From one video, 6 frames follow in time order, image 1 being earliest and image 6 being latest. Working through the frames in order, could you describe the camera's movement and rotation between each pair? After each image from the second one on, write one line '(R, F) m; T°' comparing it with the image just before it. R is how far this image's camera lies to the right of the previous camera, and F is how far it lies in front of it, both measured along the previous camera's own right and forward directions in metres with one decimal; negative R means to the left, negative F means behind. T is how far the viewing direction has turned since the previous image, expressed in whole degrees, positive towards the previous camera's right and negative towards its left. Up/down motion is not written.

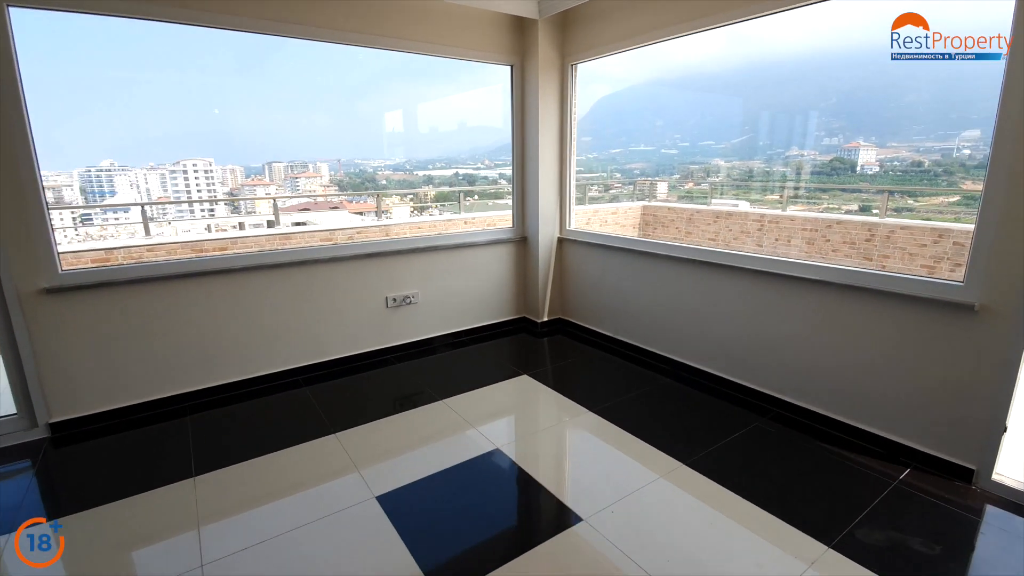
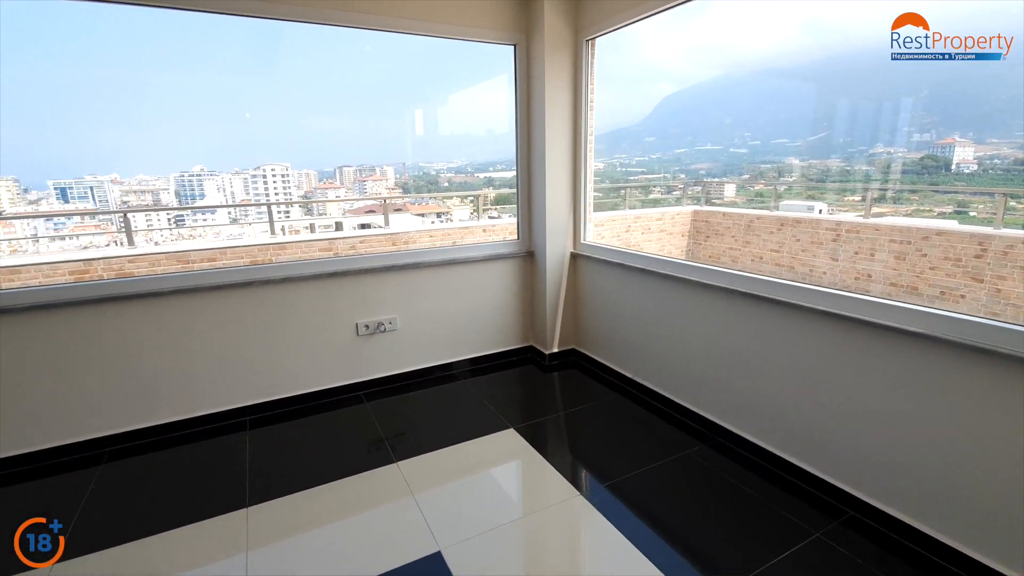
(+0.3, +0.6) m; -7°
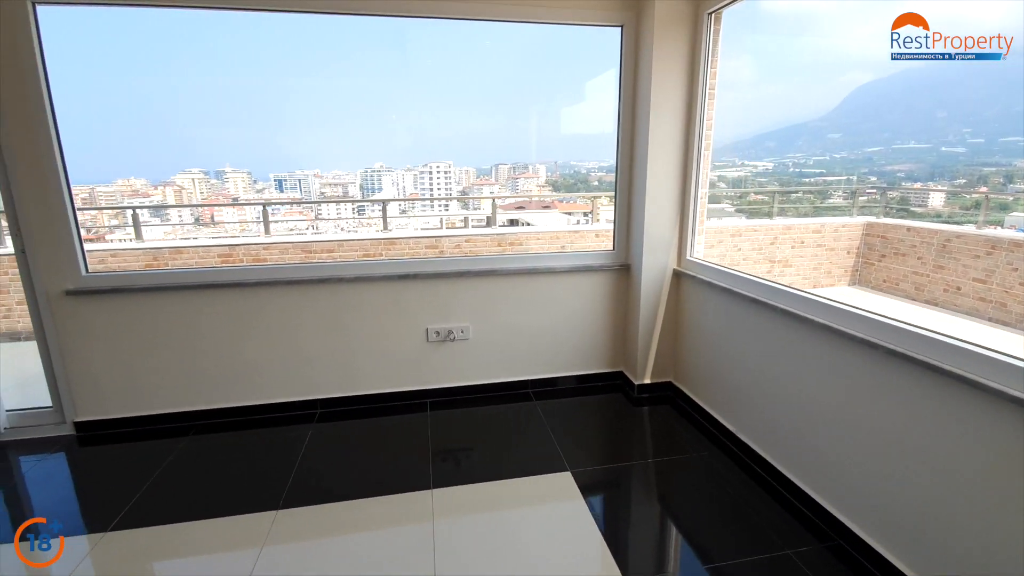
(+0.3, +0.3) m; -16°
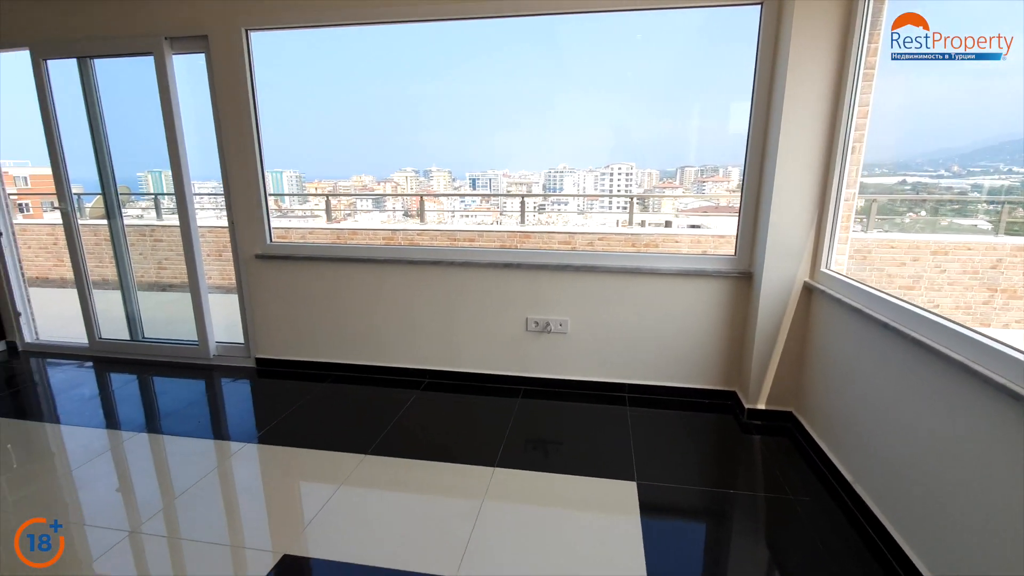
(+0.3, 0.0) m; -20°
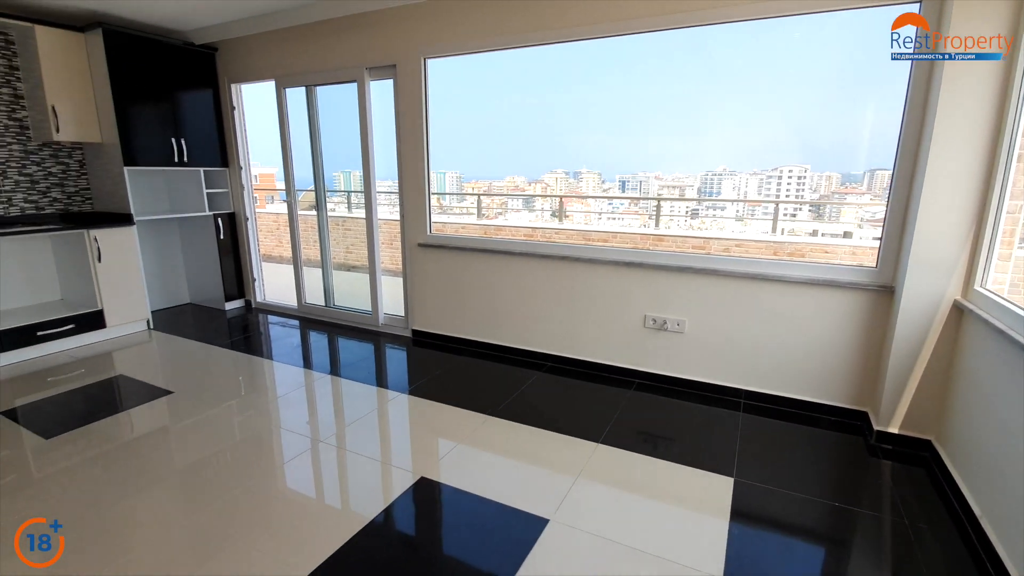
(+0.1, -0.2) m; -16°
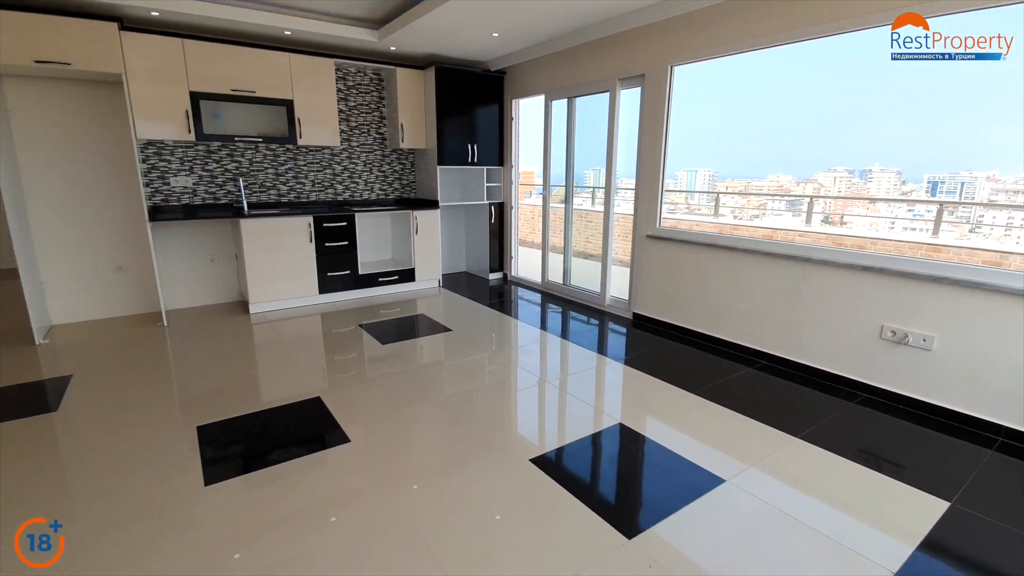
(+0.2, -0.4) m; -27°
